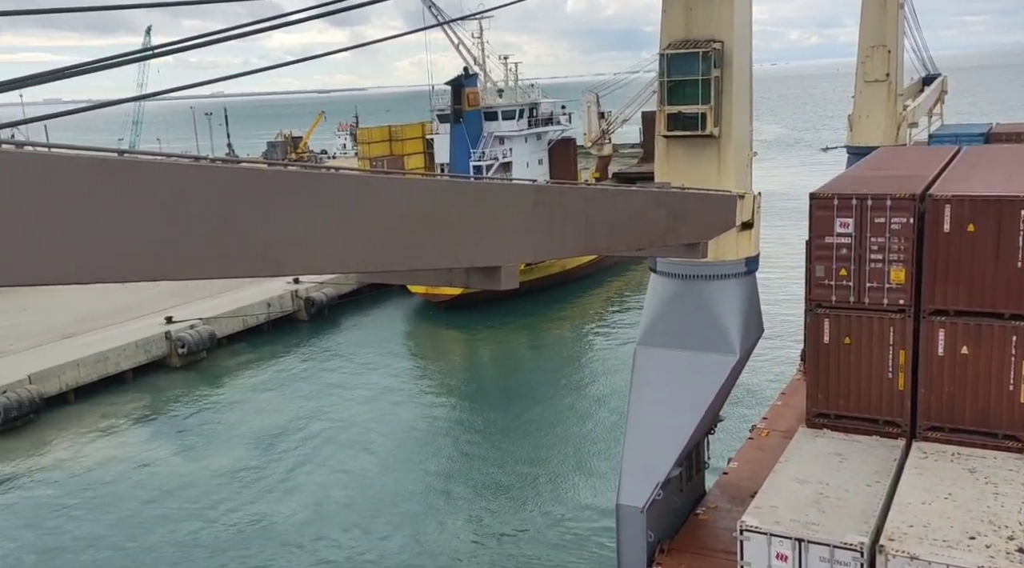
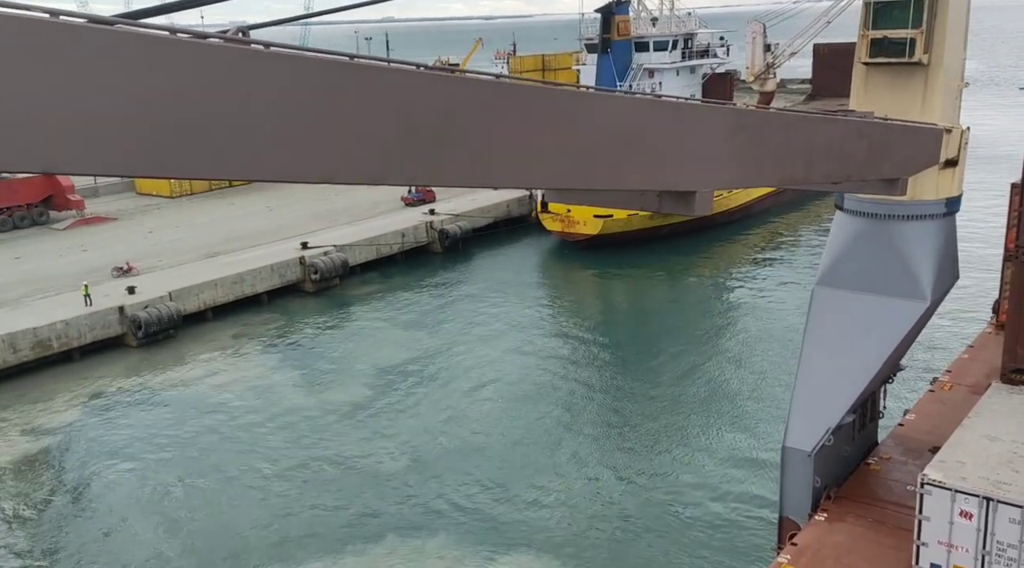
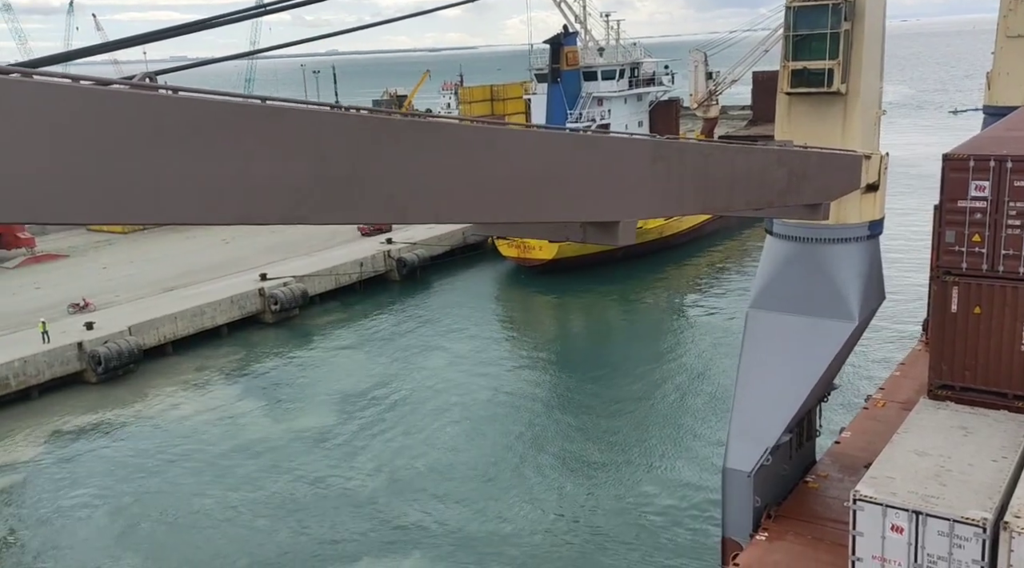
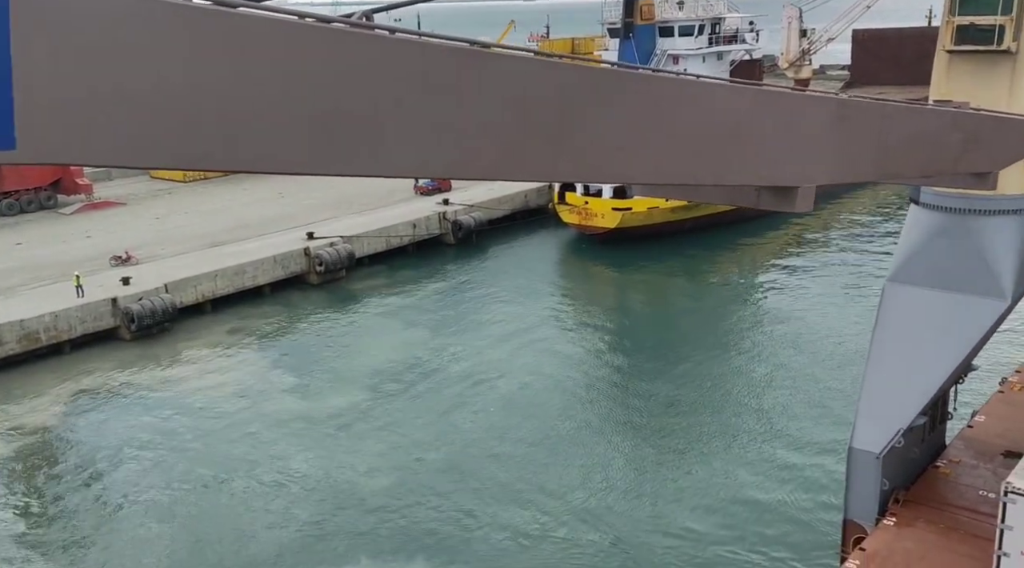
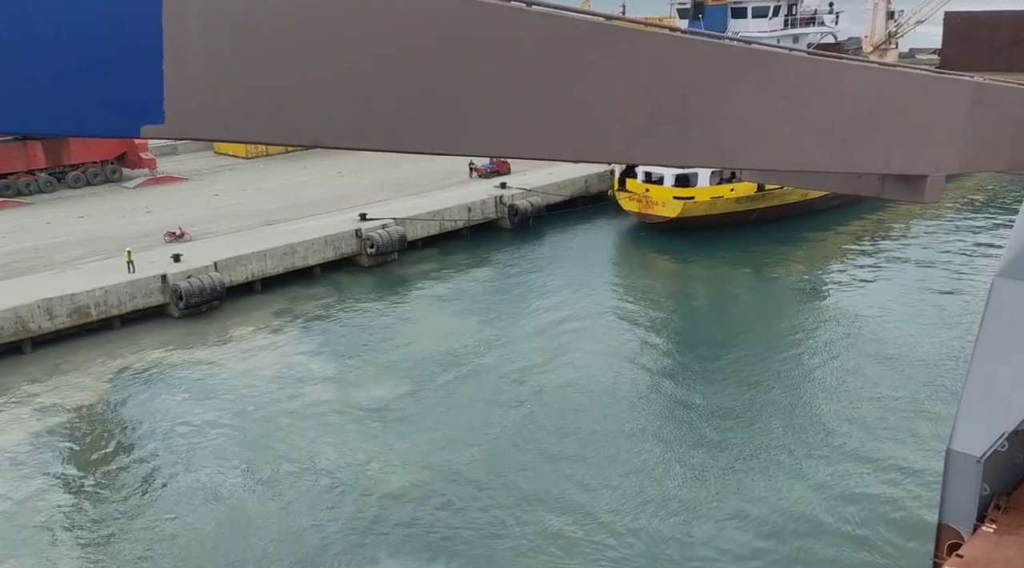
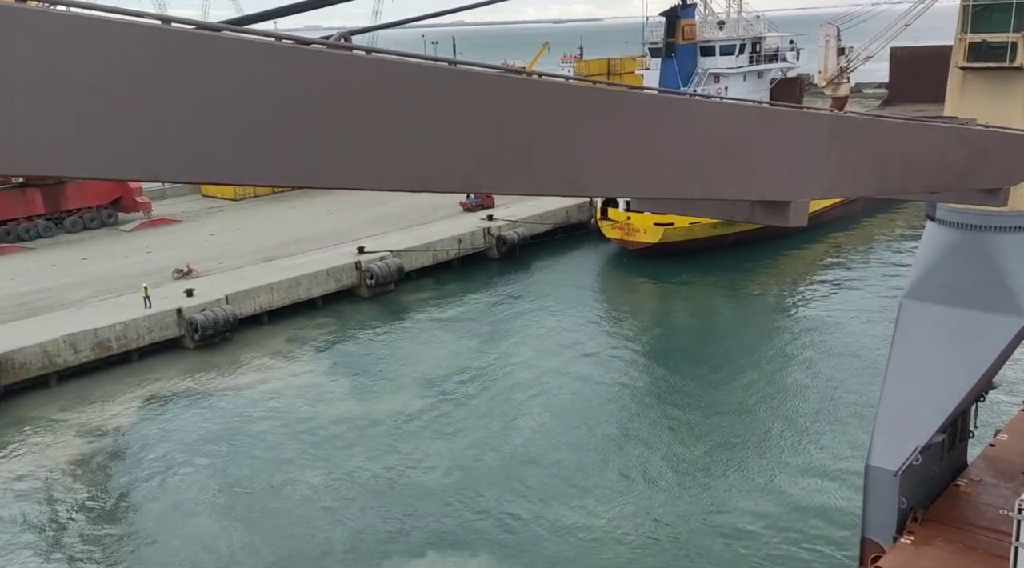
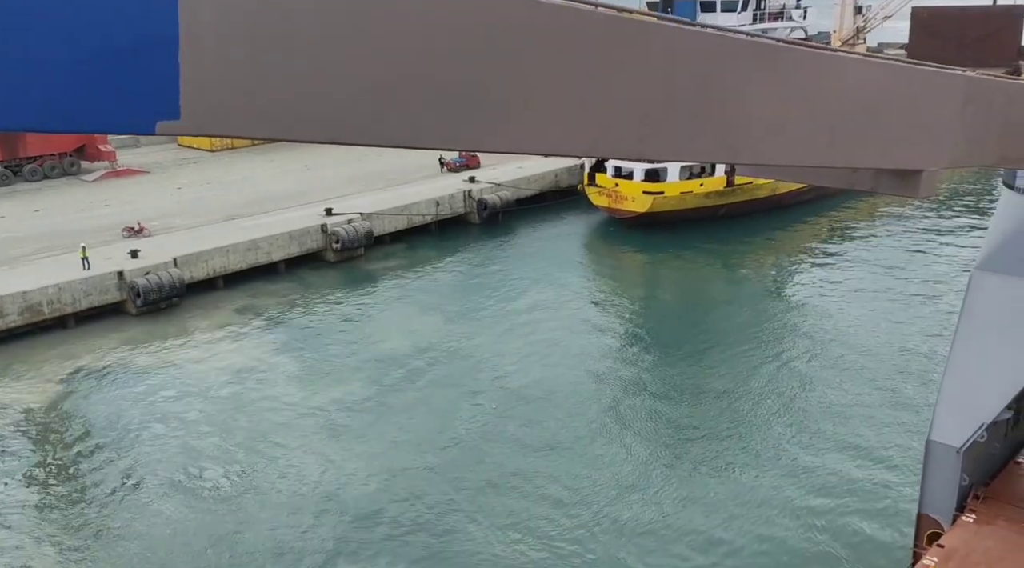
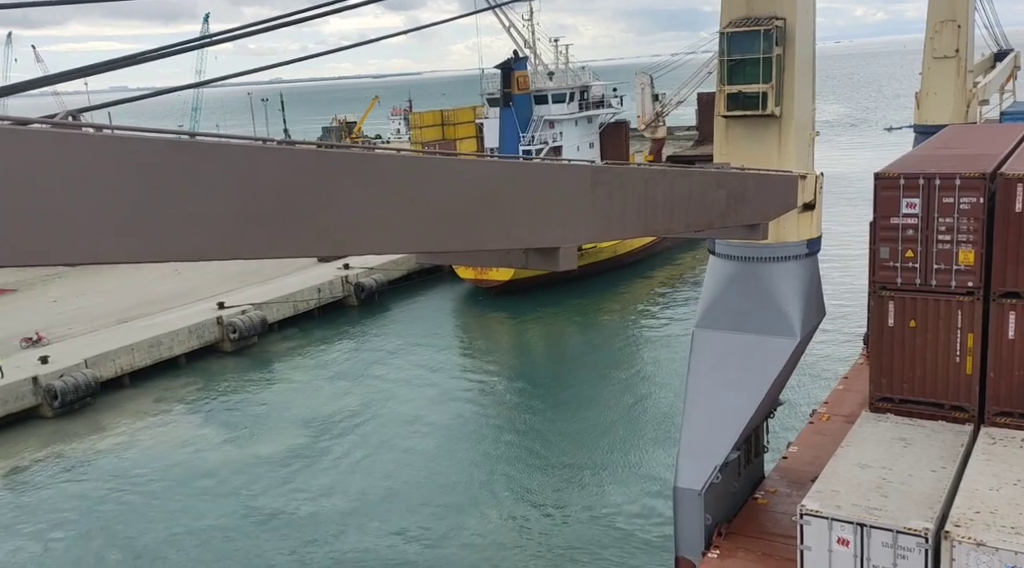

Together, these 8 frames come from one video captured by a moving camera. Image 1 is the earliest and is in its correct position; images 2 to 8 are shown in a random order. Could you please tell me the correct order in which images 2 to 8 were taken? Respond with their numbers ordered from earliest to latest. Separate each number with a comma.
8, 3, 2, 6, 4, 5, 7
